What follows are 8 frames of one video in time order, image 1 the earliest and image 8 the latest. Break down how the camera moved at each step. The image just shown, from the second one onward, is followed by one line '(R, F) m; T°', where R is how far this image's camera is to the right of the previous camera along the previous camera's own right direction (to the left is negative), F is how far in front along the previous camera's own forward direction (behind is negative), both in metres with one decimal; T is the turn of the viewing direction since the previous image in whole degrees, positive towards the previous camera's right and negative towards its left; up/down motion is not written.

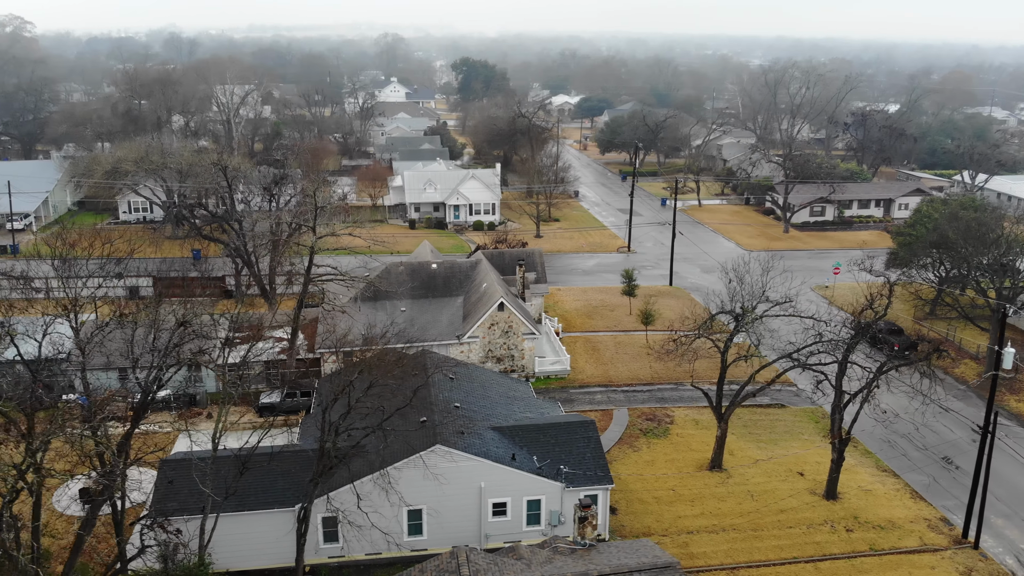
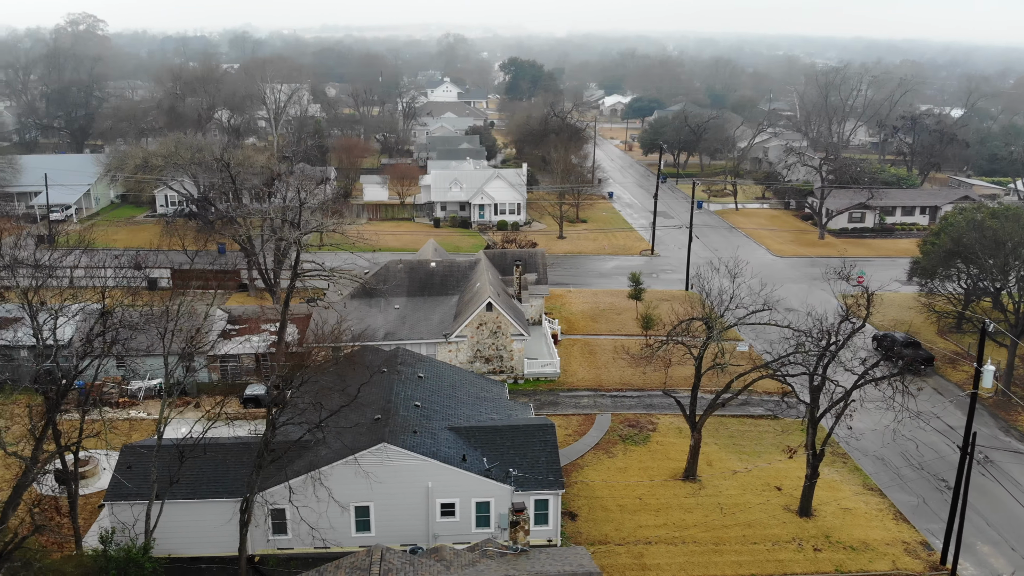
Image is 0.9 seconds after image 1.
(+3.0, +0.3) m; -5°
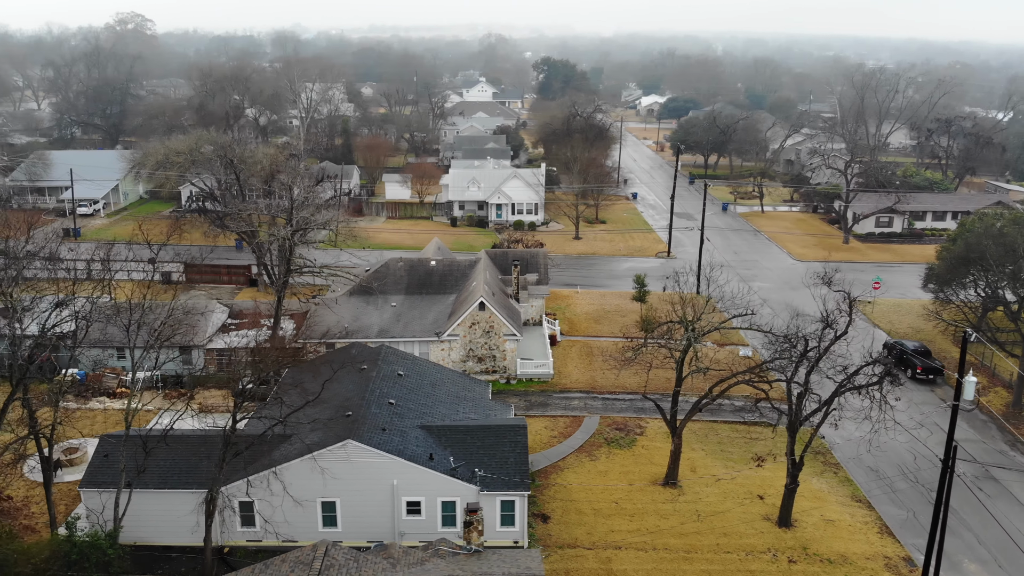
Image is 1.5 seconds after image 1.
(+2.0, +0.2) m; -3°
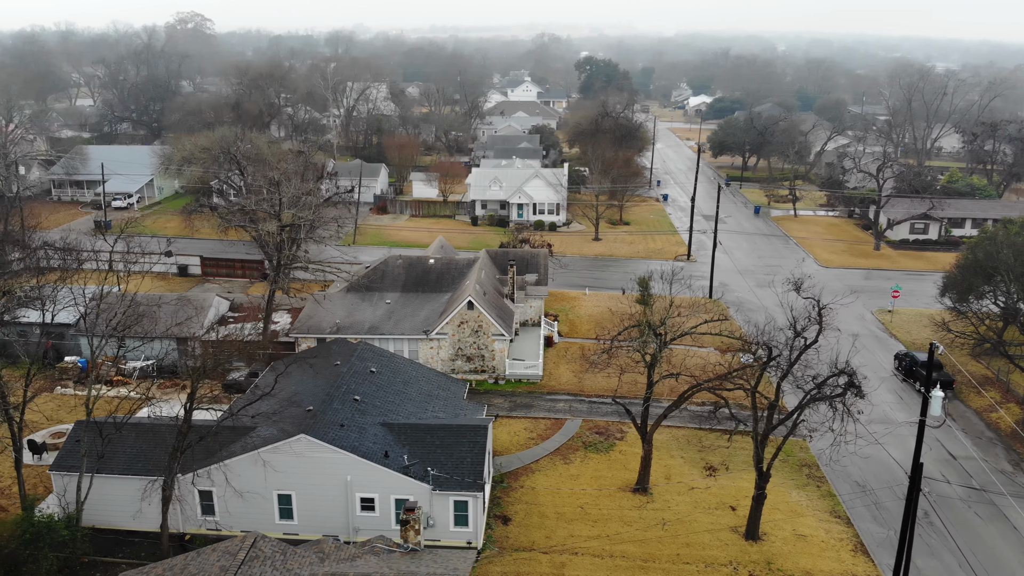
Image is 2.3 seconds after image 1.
(+2.7, +0.3) m; -4°
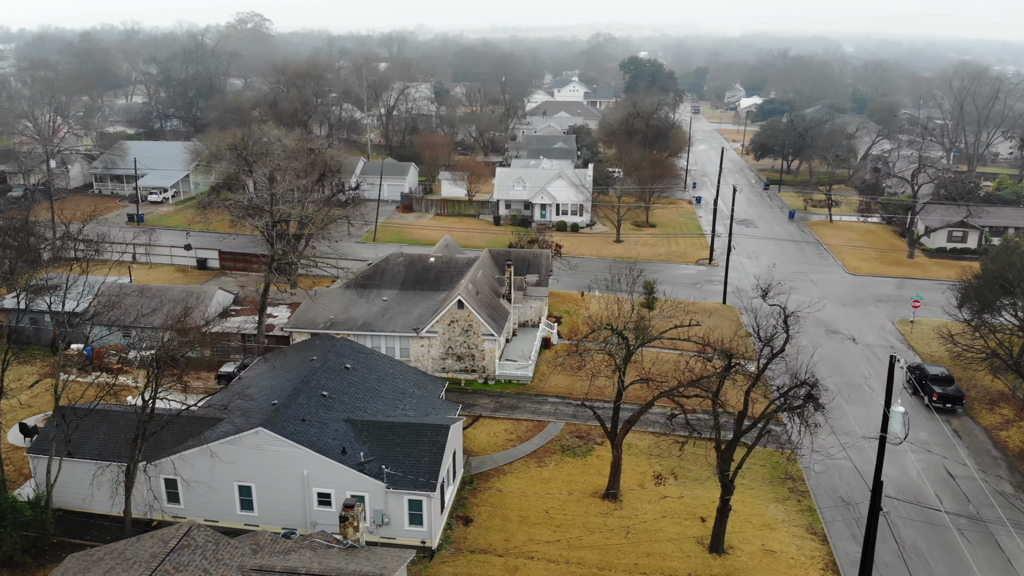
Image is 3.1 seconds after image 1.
(+2.7, +0.3) m; -4°
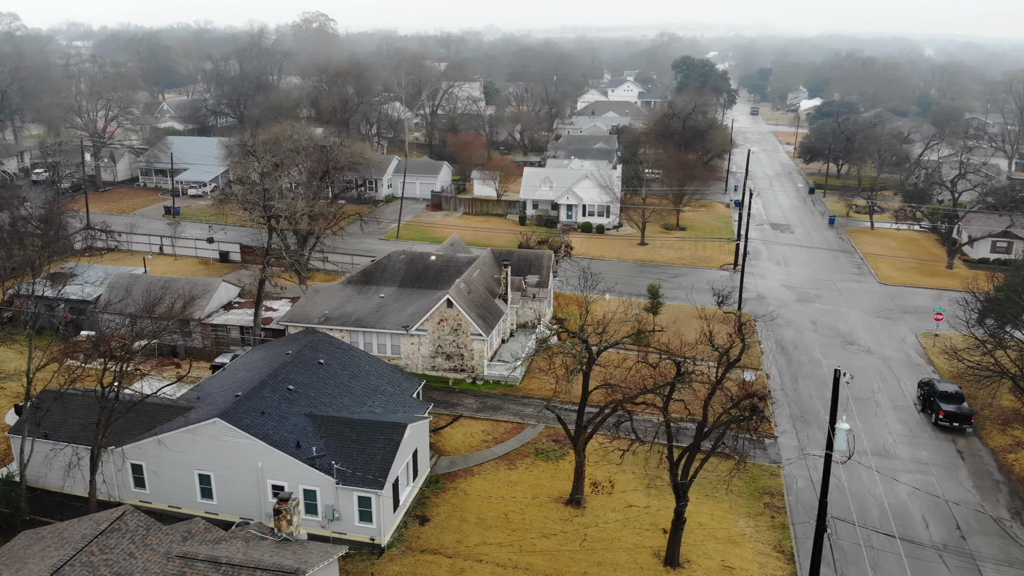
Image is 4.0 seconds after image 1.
(+3.0, +0.4) m; -5°
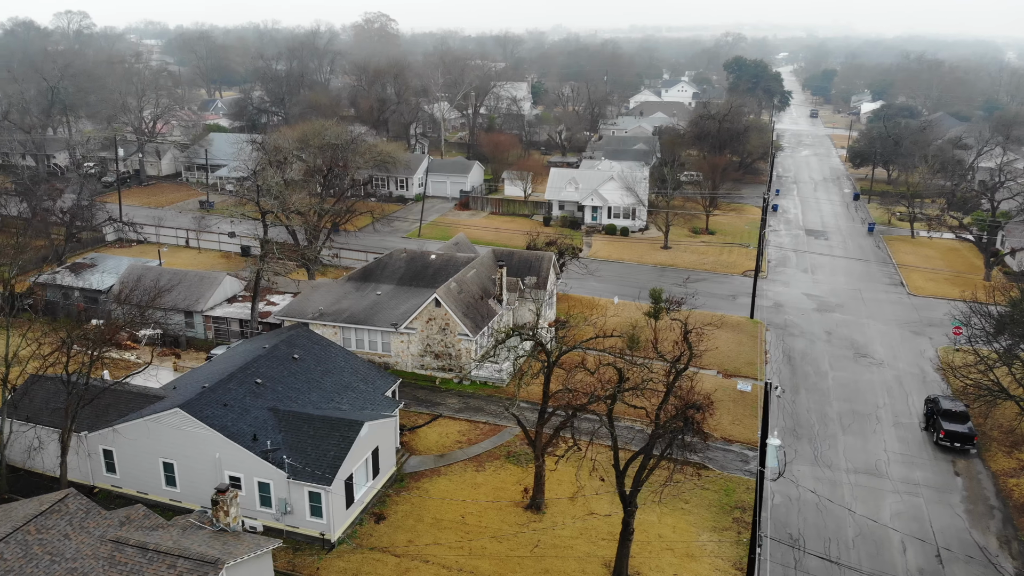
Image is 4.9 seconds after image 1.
(+3.0, +0.3) m; -5°
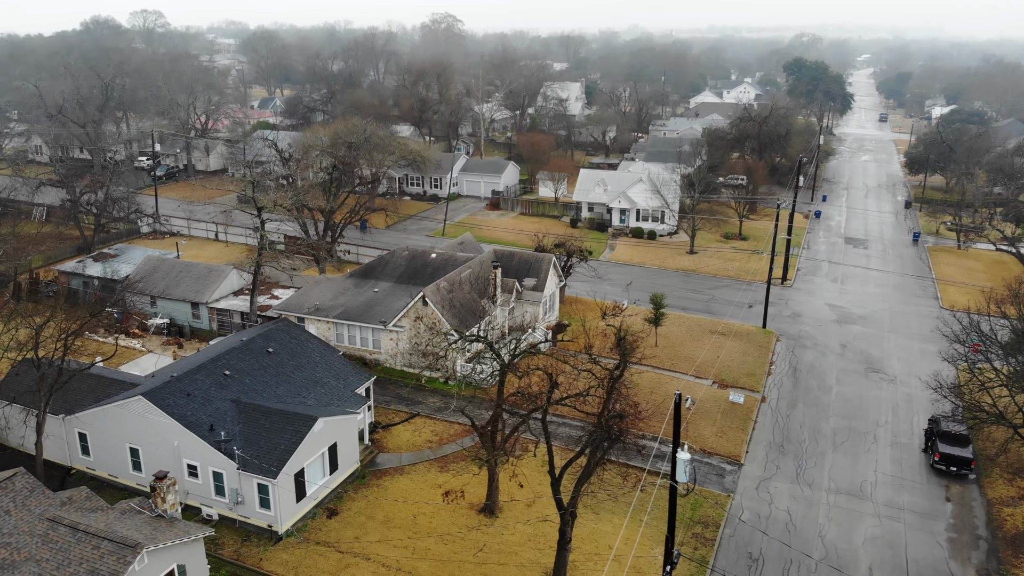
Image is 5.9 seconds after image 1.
(+3.3, +0.4) m; -5°
